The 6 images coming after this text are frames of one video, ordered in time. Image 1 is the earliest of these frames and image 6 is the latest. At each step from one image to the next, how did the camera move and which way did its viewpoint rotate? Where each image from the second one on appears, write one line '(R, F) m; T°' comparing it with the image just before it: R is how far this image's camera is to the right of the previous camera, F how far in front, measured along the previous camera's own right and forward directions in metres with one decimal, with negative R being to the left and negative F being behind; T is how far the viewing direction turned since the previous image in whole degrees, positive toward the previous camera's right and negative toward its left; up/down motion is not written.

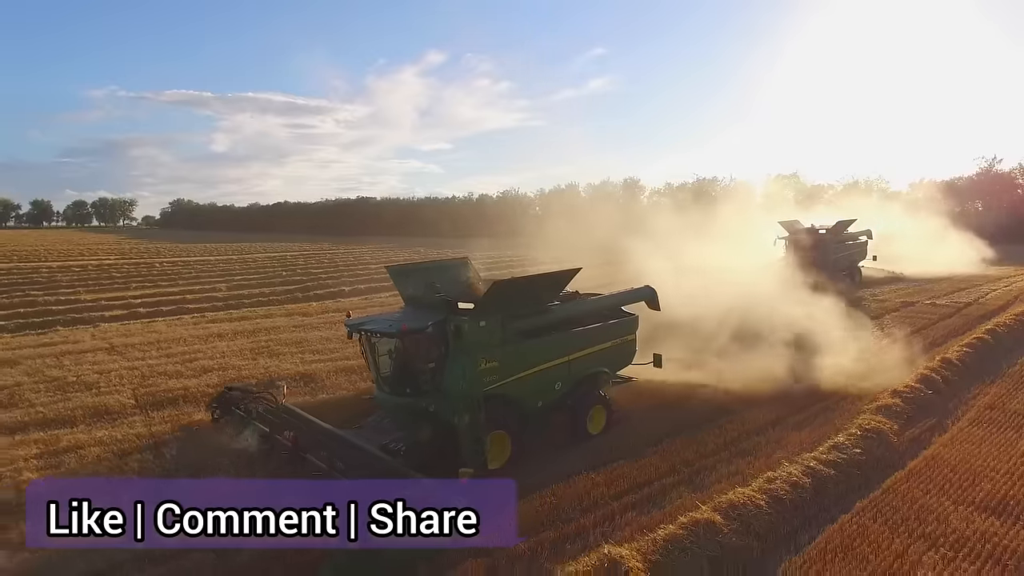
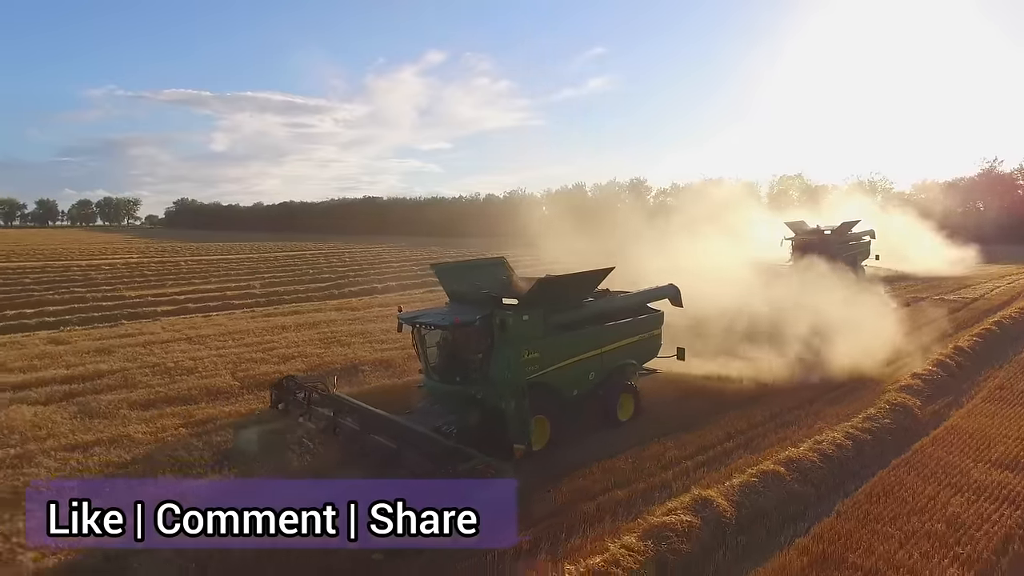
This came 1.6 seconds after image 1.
(-0.5, -0.6) m; 0°
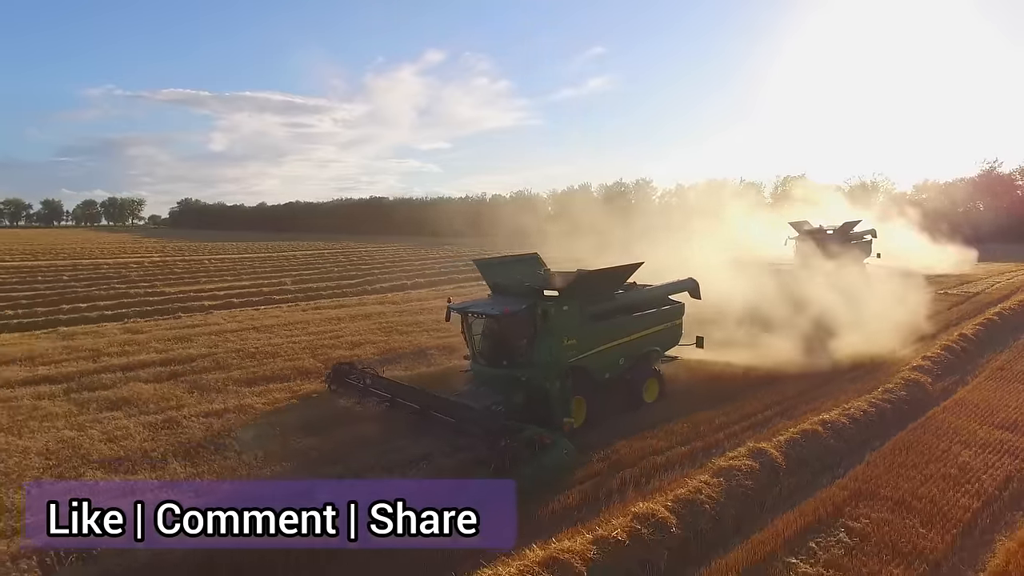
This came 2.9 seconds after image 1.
(-0.5, -0.6) m; 0°
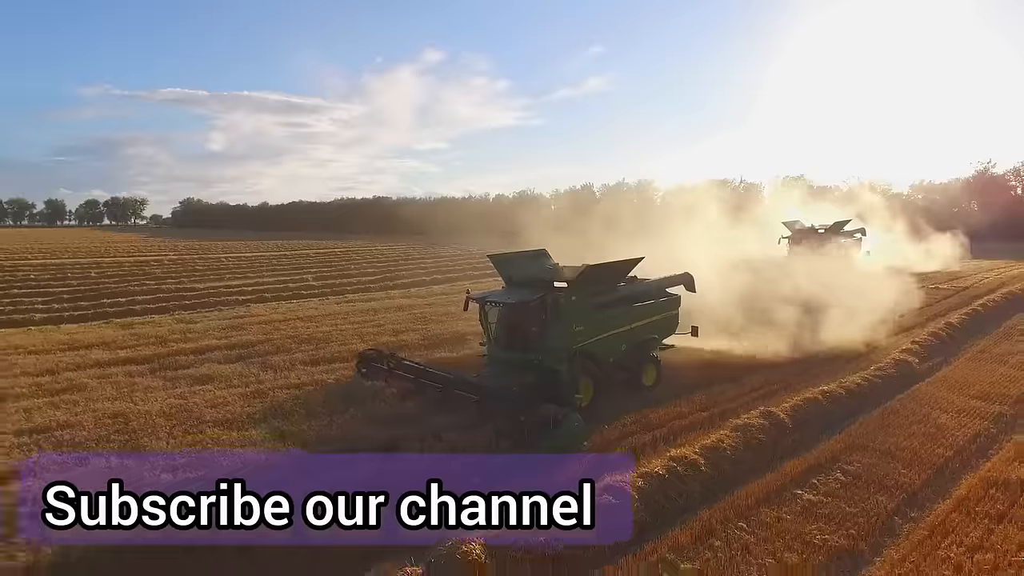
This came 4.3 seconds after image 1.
(-0.2, -0.9) m; 0°
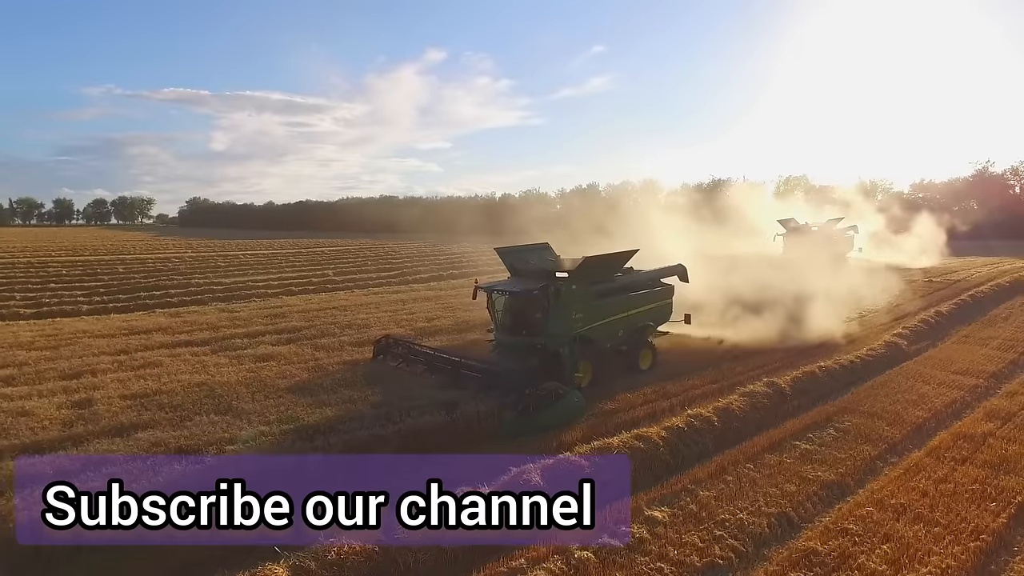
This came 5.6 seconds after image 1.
(-0.1, -1.0) m; 0°
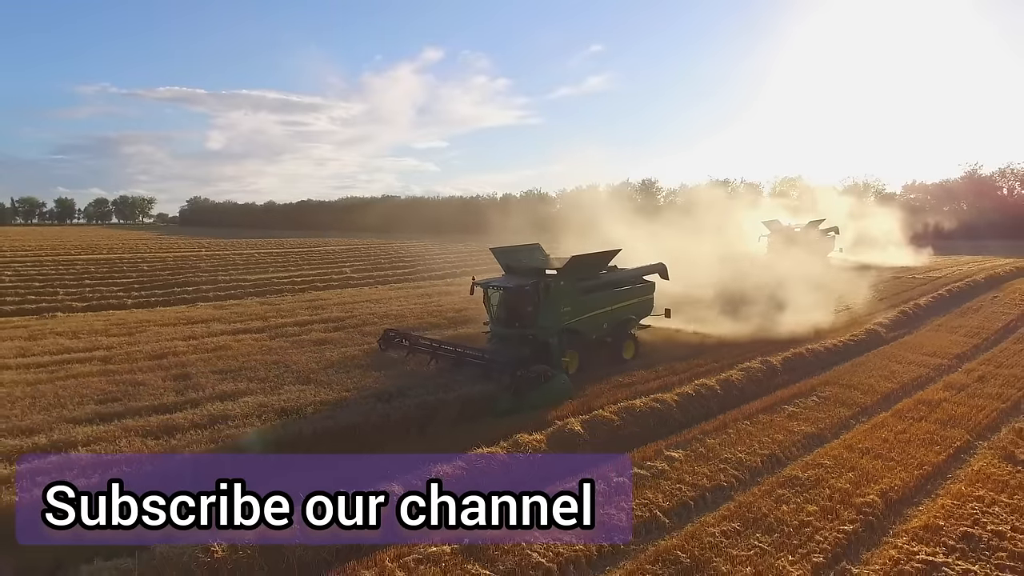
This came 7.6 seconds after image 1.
(+0.1, -1.2) m; 0°
